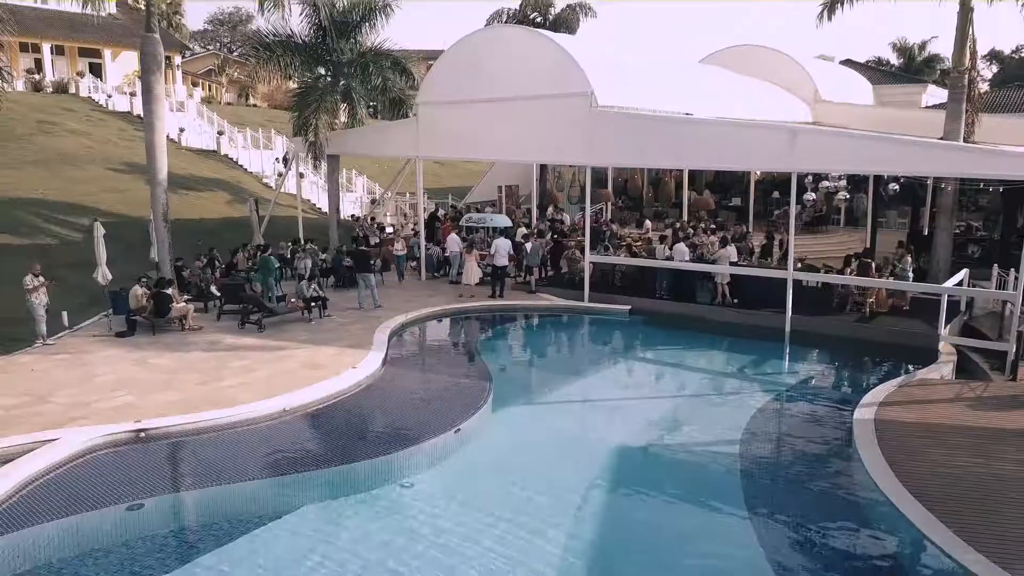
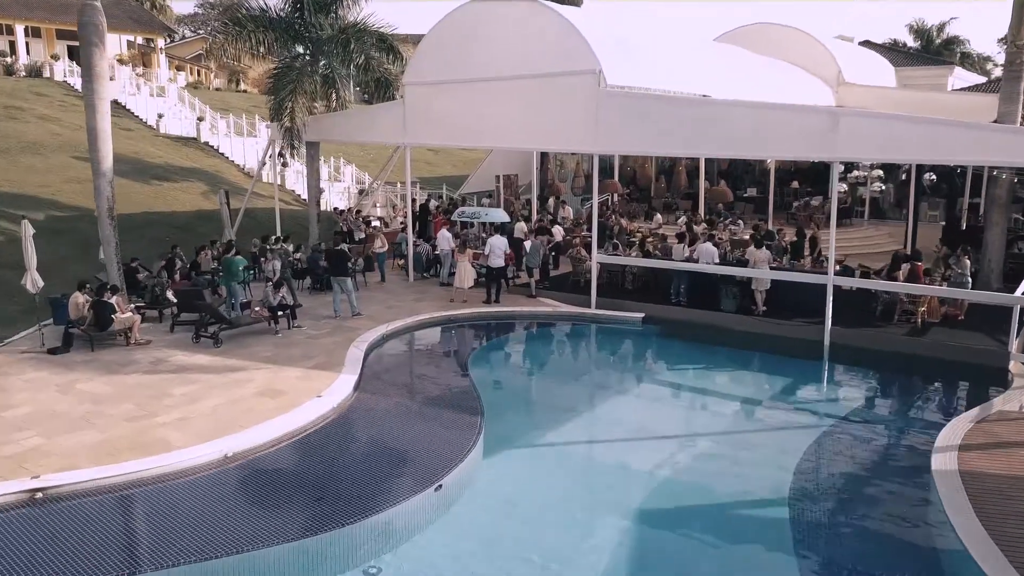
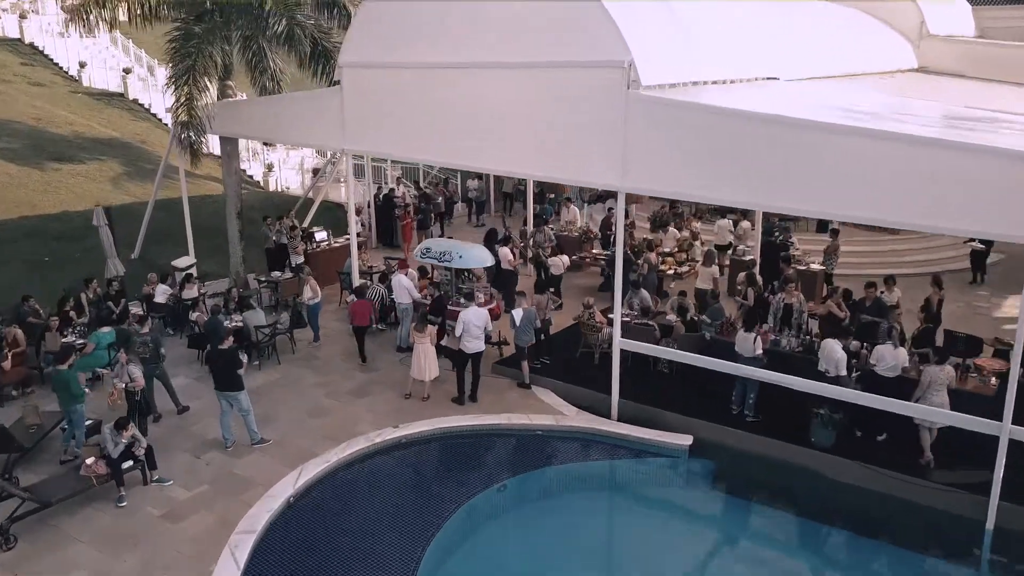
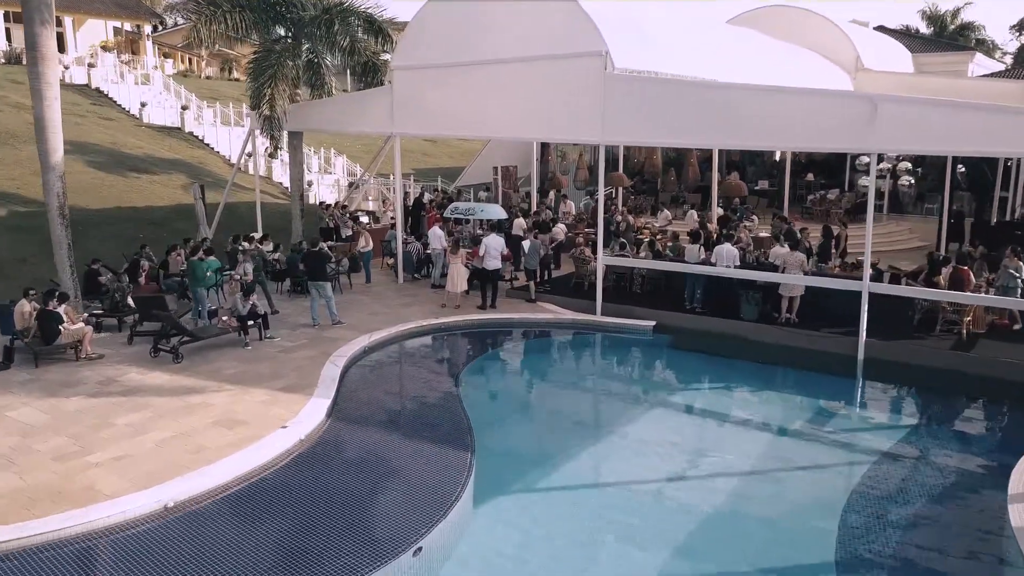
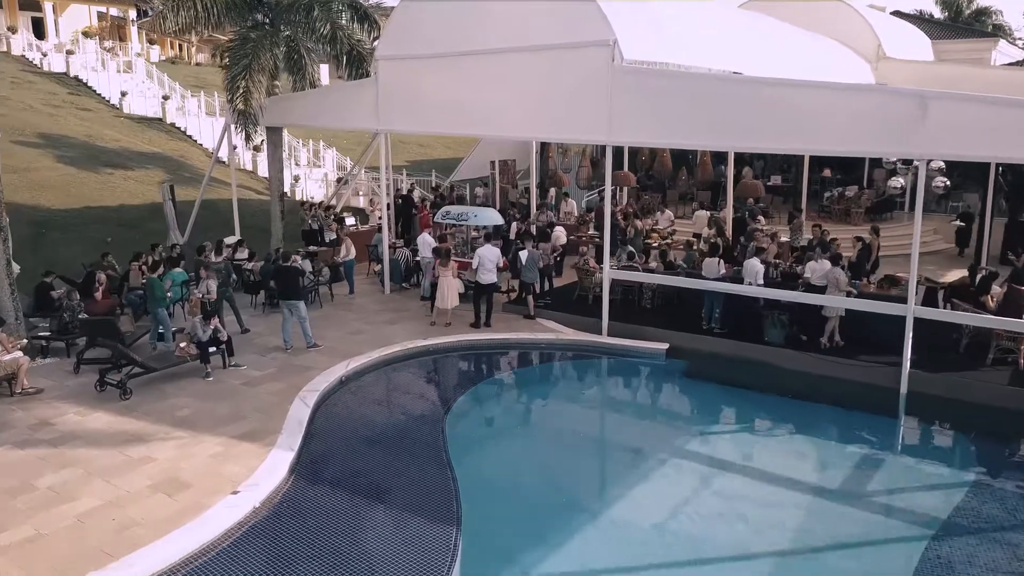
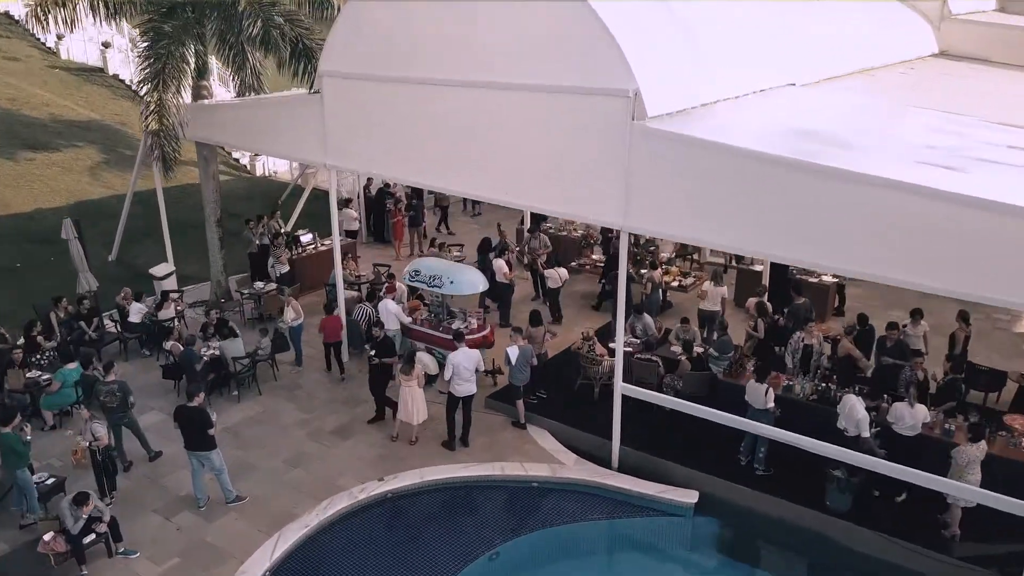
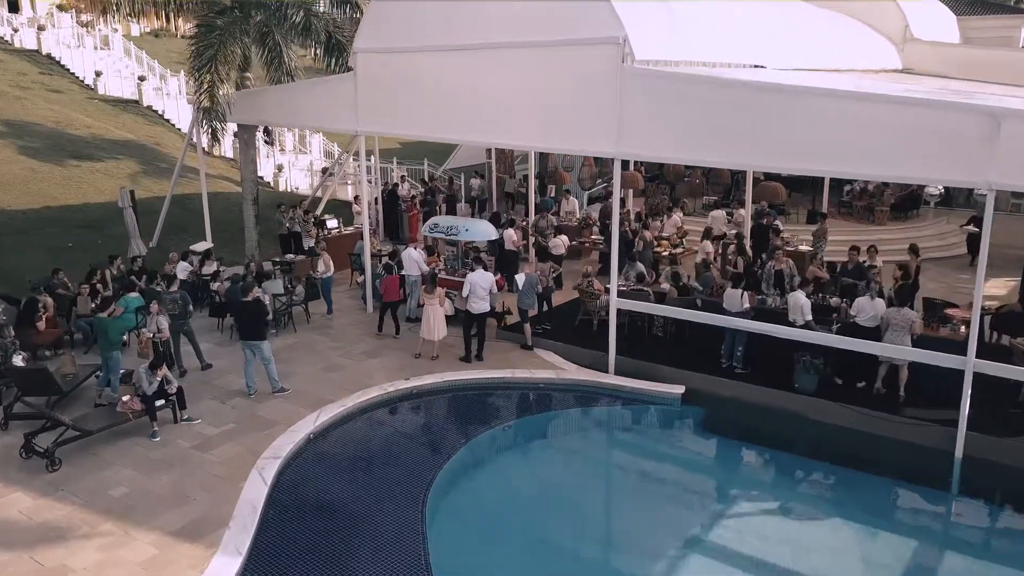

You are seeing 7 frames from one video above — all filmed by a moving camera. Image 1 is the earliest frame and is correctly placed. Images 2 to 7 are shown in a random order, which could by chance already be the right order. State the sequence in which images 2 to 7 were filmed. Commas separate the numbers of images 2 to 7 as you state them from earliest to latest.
2, 4, 5, 7, 3, 6
